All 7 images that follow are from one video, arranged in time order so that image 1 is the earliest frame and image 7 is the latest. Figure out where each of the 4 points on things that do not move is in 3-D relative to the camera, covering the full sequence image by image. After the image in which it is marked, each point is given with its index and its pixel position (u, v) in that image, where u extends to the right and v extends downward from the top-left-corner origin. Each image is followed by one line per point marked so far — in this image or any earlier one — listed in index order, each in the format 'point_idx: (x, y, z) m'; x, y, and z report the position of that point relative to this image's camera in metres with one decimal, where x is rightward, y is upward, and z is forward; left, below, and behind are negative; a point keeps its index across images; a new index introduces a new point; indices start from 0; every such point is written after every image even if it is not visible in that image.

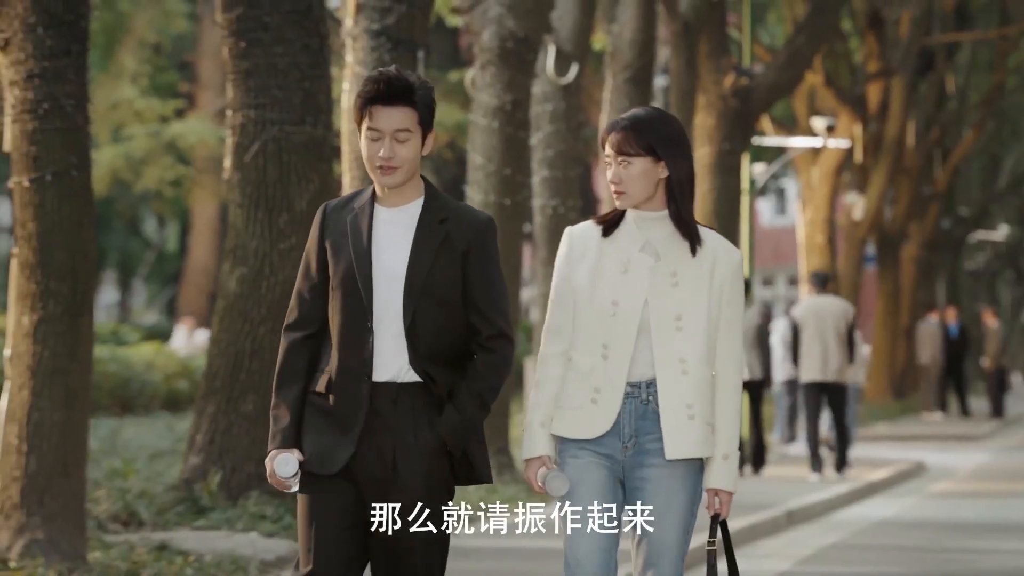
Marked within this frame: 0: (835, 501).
0: (+1.9, -1.3, +14.7) m
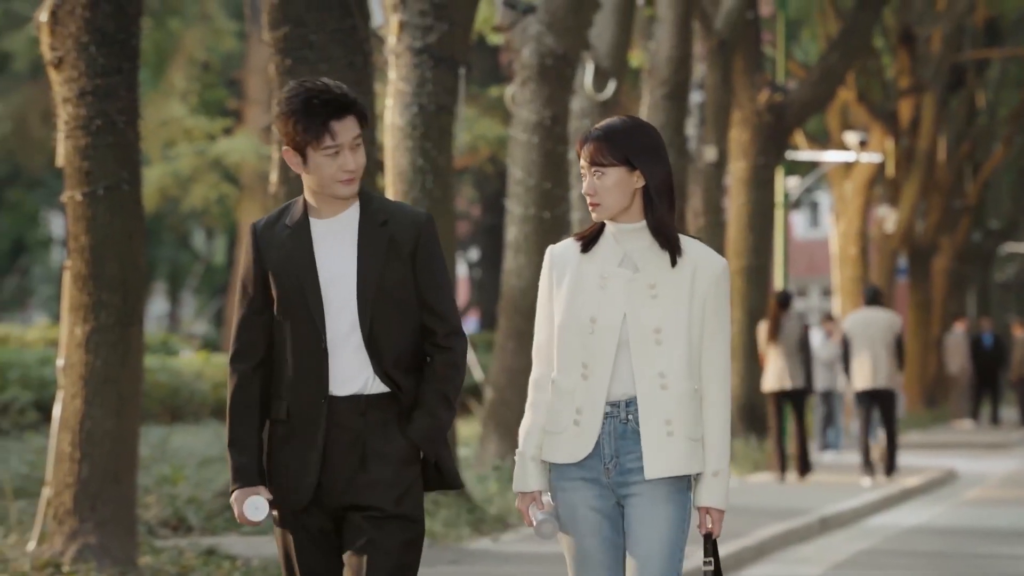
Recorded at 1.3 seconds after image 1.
0: (+2.2, -1.3, +14.9) m
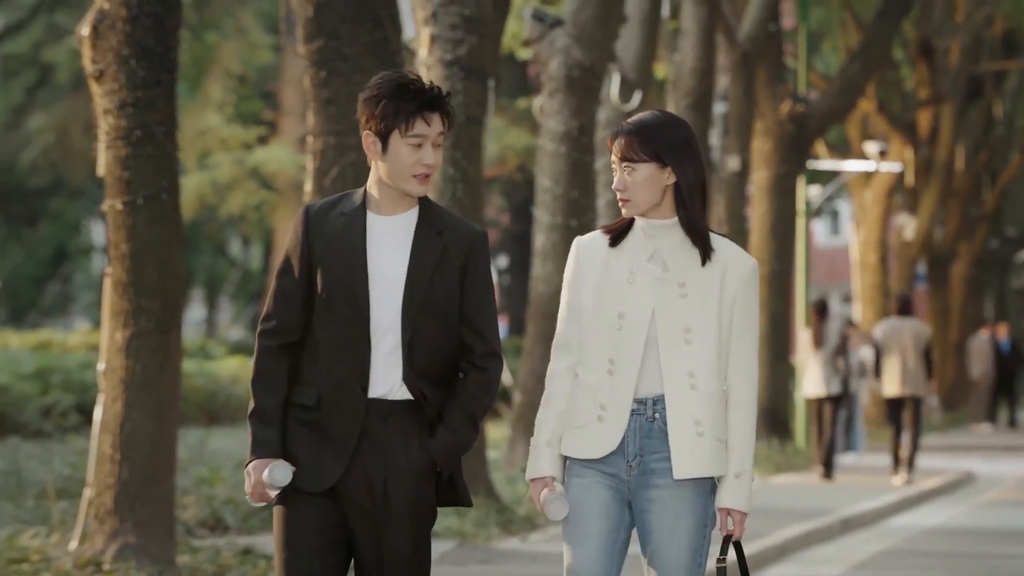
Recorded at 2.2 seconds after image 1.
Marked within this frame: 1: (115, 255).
0: (+2.3, -1.4, +15.2) m
1: (-1.9, +0.2, +11.9) m
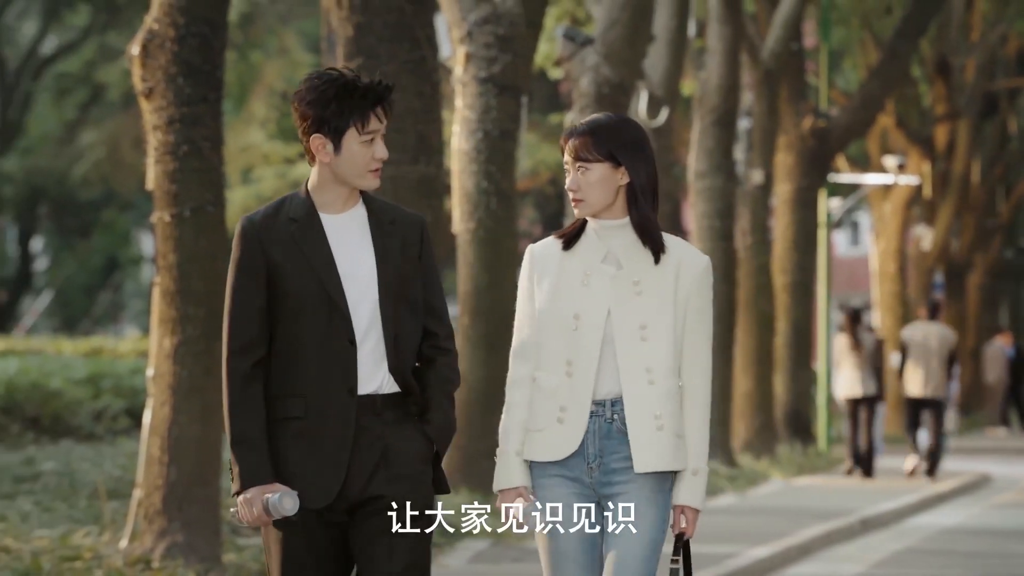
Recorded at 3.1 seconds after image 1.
0: (+2.5, -1.4, +15.7) m
1: (-1.8, +0.1, +12.5) m
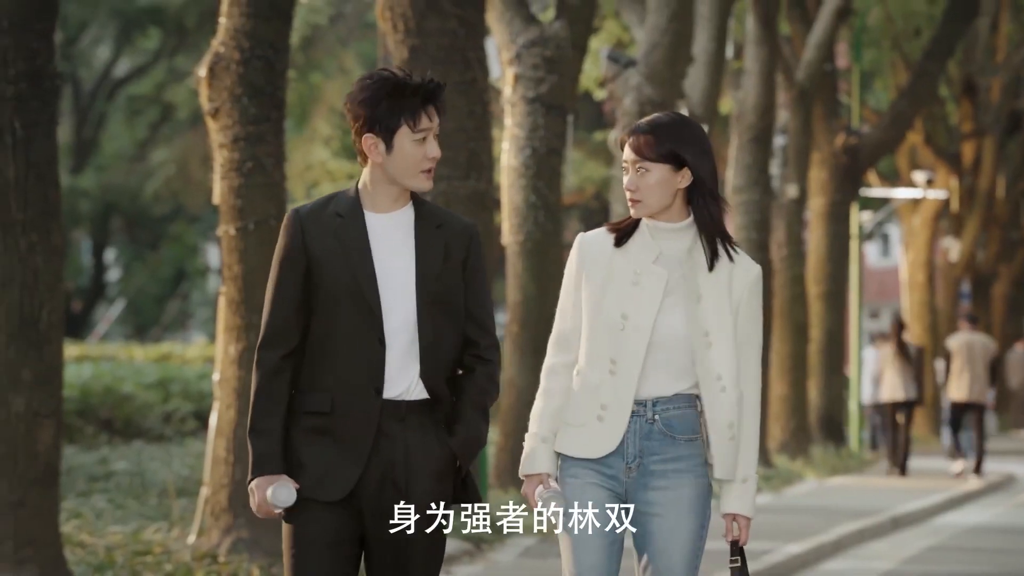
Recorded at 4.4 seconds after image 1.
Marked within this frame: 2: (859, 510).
0: (+2.9, -1.5, +16.4) m
1: (-1.5, +0.1, +13.2) m
2: (+2.3, -1.4, +15.8) m
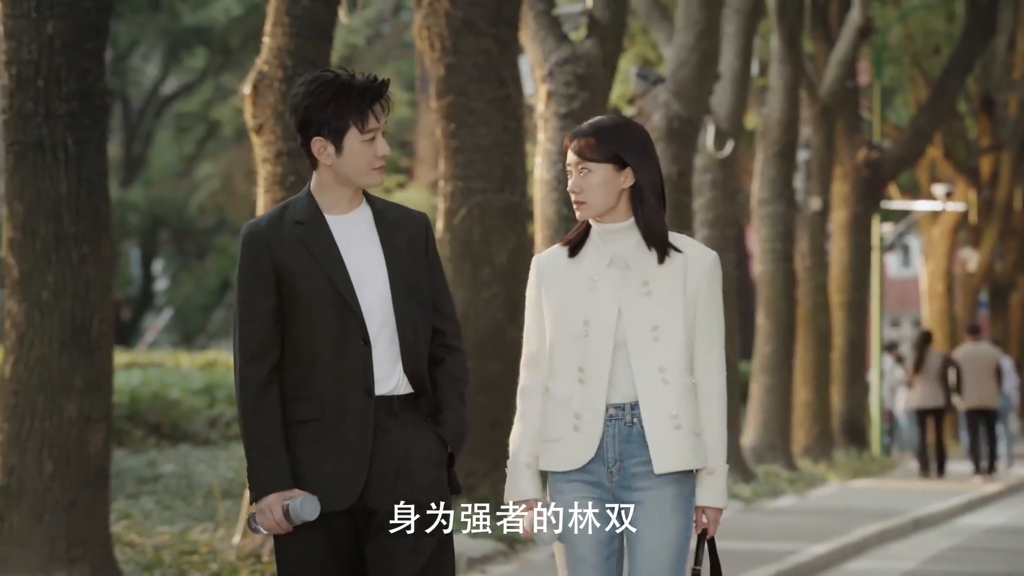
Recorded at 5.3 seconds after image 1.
0: (+3.1, -1.6, +16.8) m
1: (-1.3, 0.0, +13.7) m
2: (+2.5, -1.5, +16.3) m
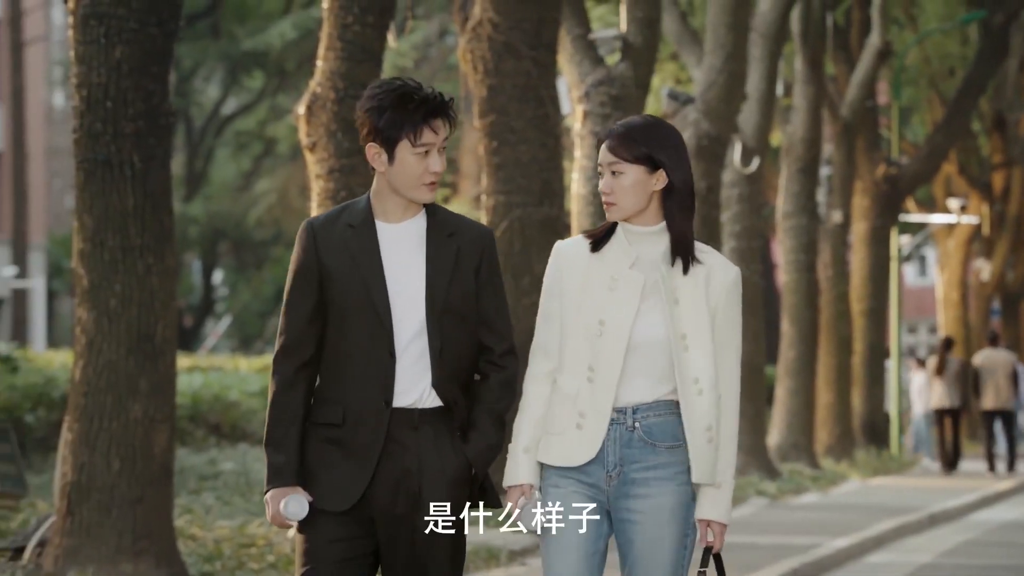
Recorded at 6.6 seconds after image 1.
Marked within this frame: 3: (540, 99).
0: (+3.3, -1.6, +17.7) m
1: (-1.1, 0.0, +14.6) m
2: (+2.7, -1.6, +17.2) m
3: (+0.2, +1.2, +15.9) m
